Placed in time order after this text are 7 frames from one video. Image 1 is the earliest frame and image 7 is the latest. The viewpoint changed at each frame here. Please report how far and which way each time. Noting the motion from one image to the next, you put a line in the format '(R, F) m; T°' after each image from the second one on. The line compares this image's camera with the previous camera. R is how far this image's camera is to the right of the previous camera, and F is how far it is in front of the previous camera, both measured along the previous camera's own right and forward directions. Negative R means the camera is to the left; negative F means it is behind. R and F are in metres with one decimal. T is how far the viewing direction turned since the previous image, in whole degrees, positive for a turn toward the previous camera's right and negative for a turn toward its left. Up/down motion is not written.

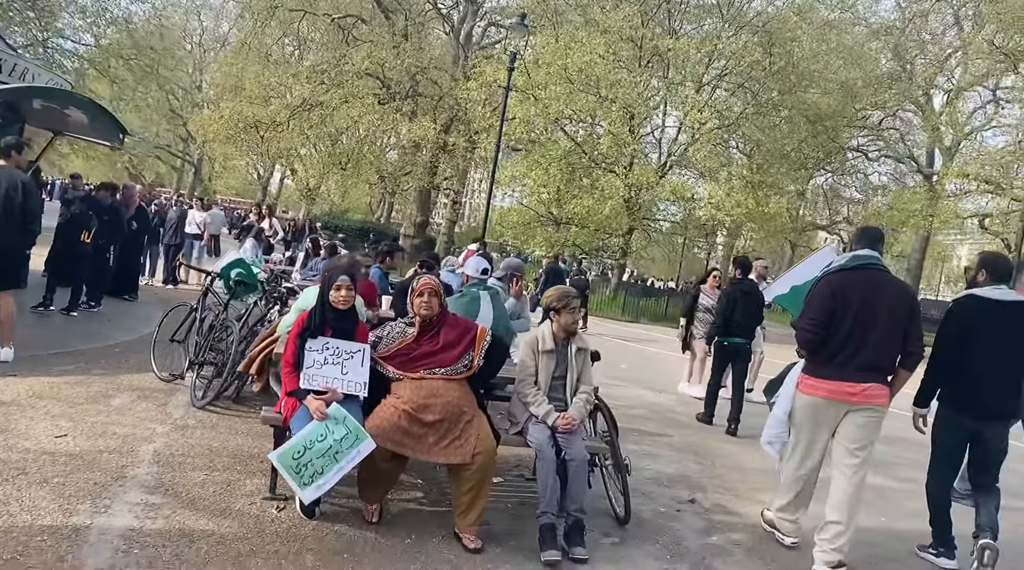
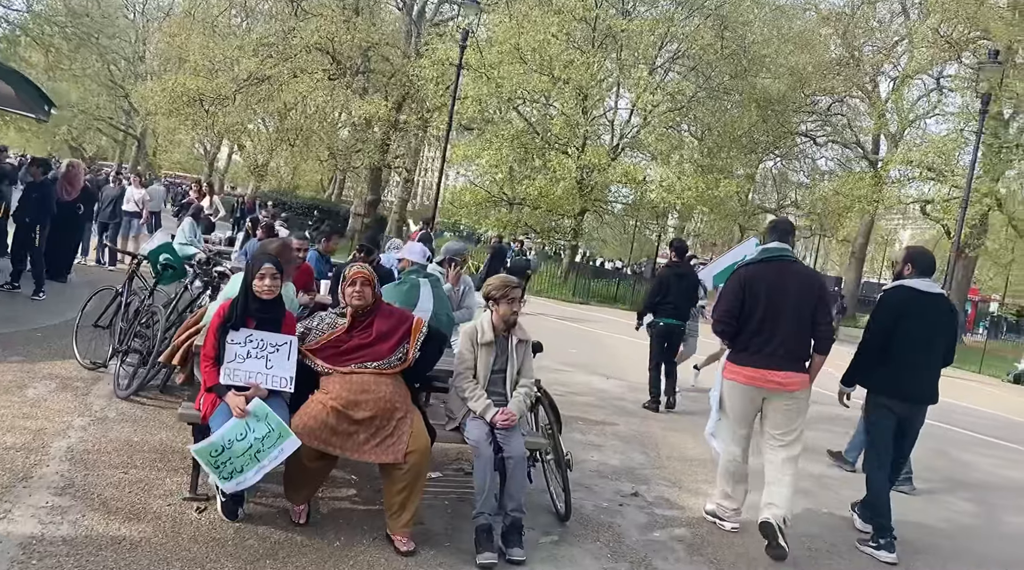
(+0.1, +0.2) m; +3°
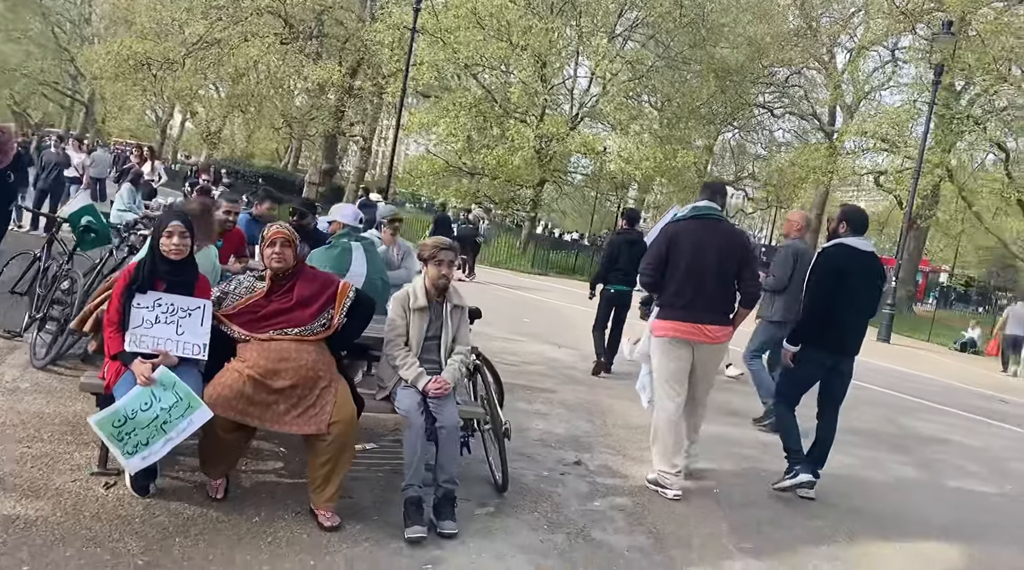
(+0.1, +0.2) m; +2°
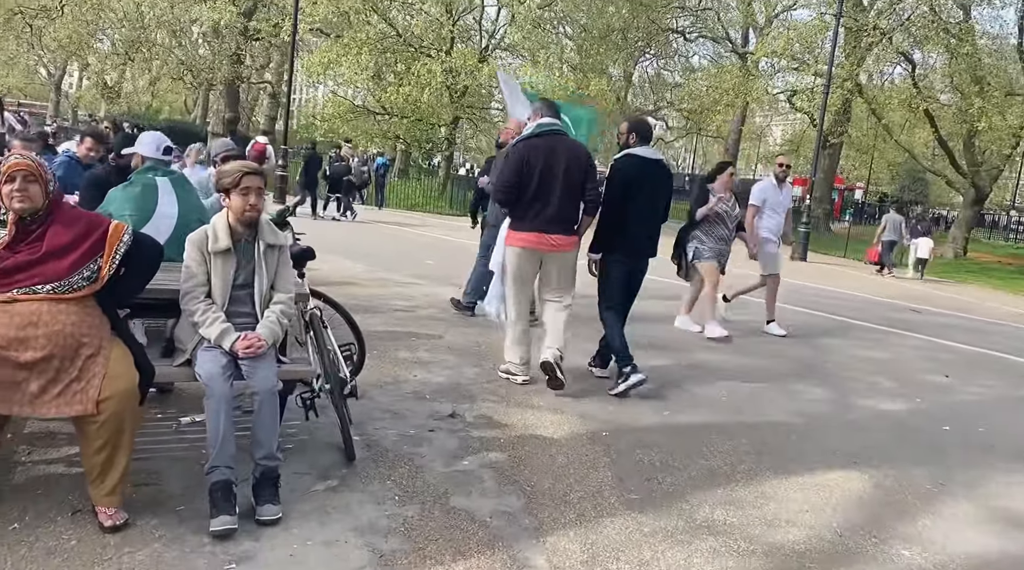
(+0.4, +0.7) m; +4°
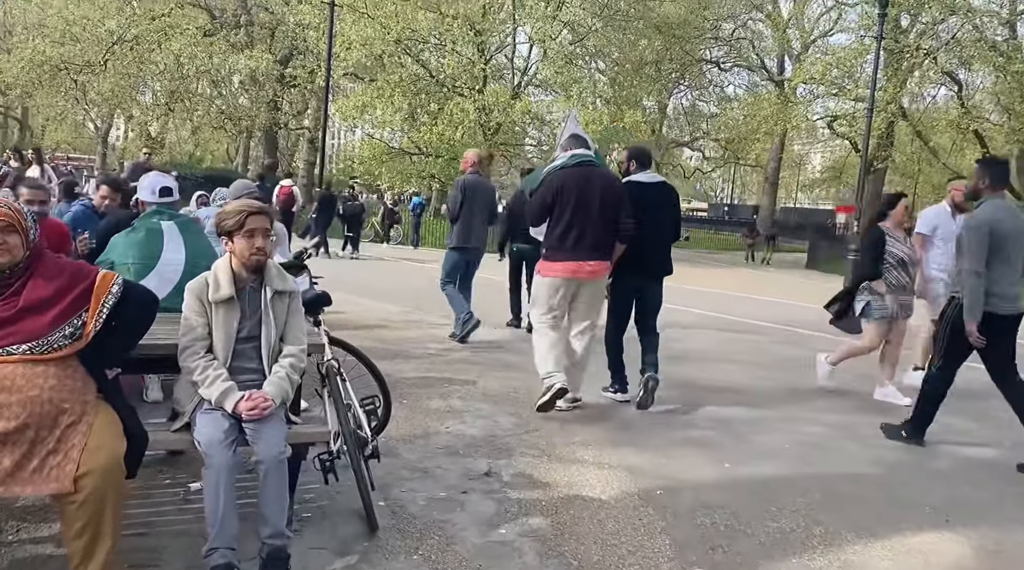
(0.0, +0.5) m; -2°
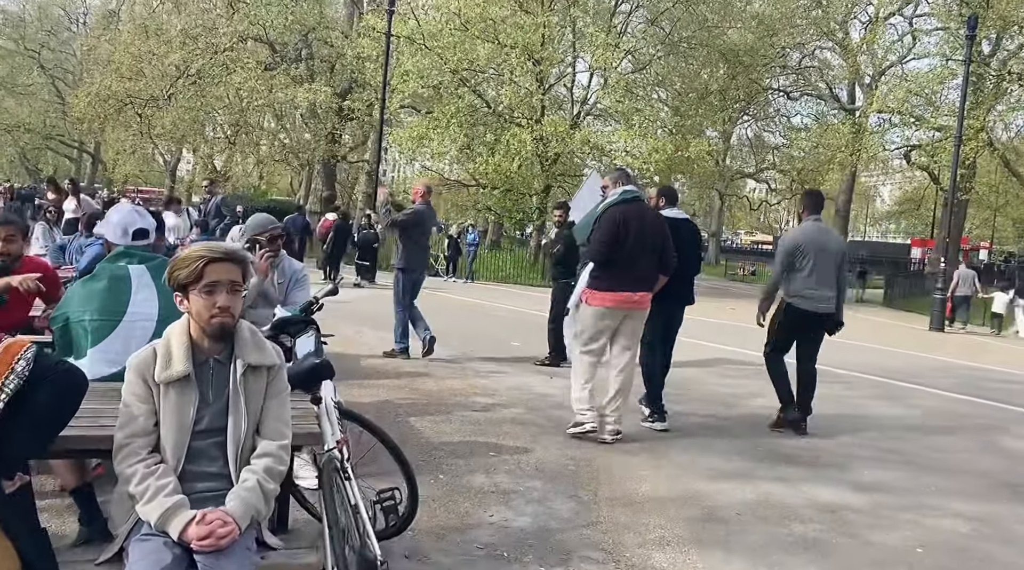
(0.0, +1.0) m; -4°
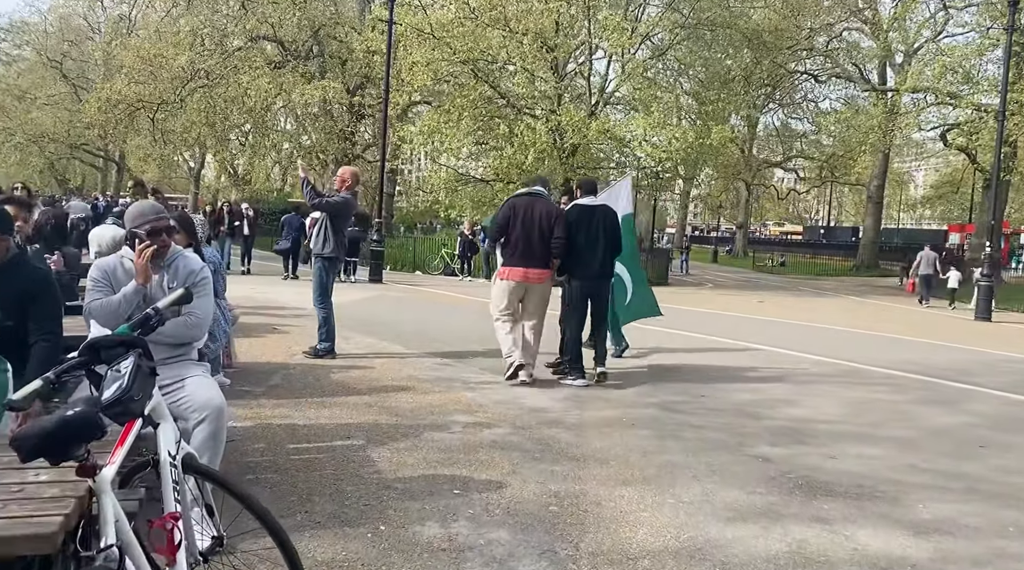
(+0.3, +1.1) m; -2°
